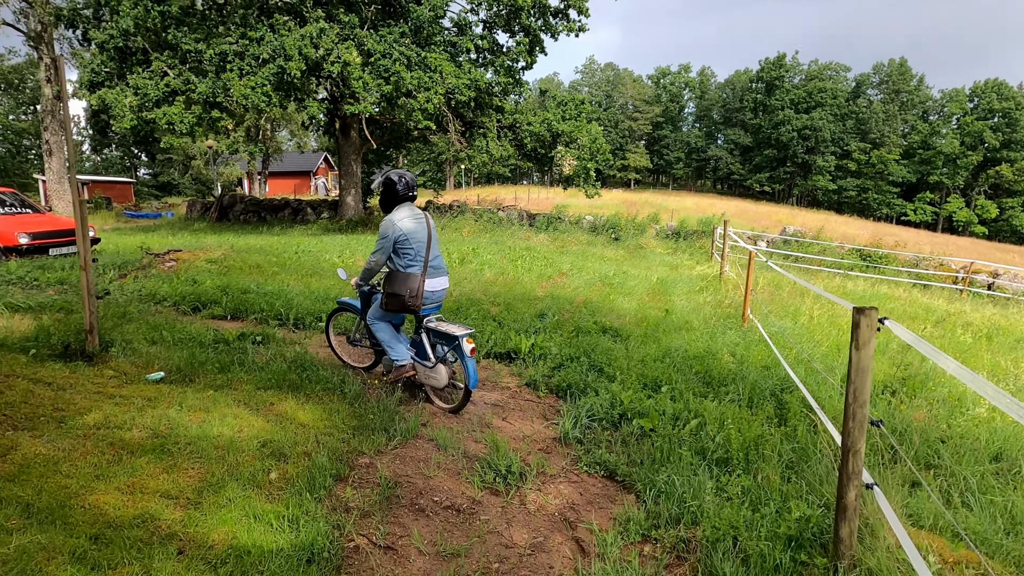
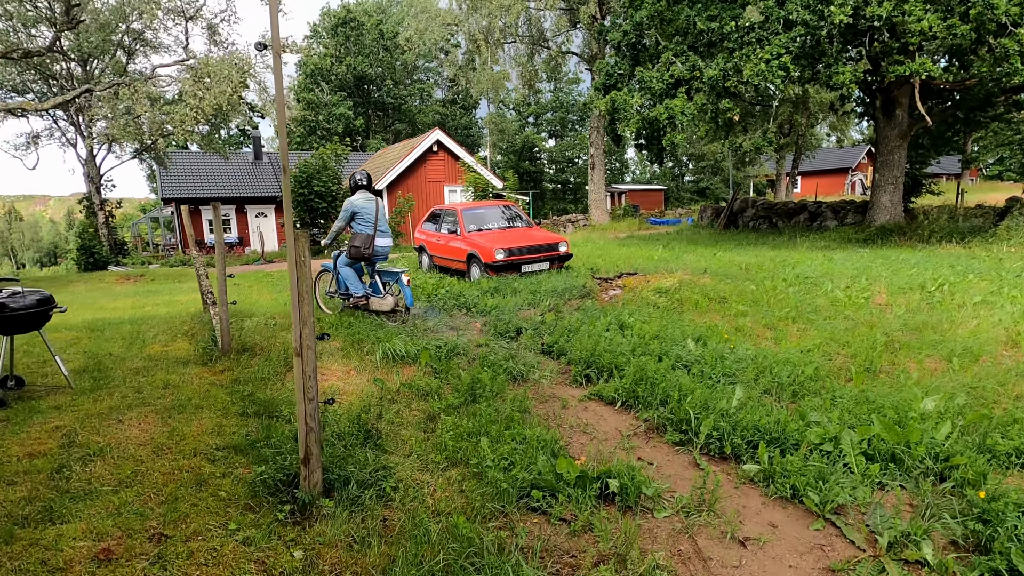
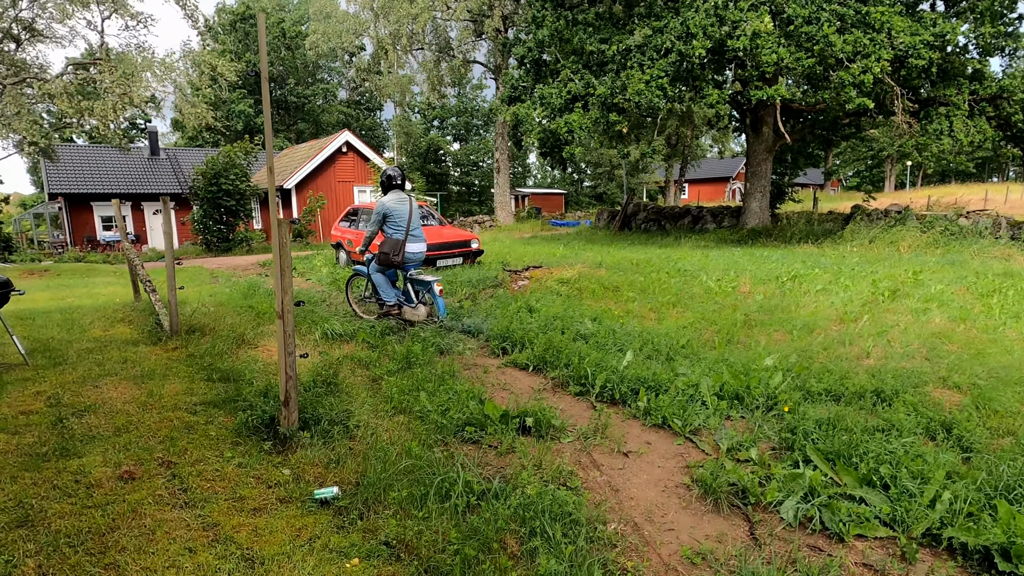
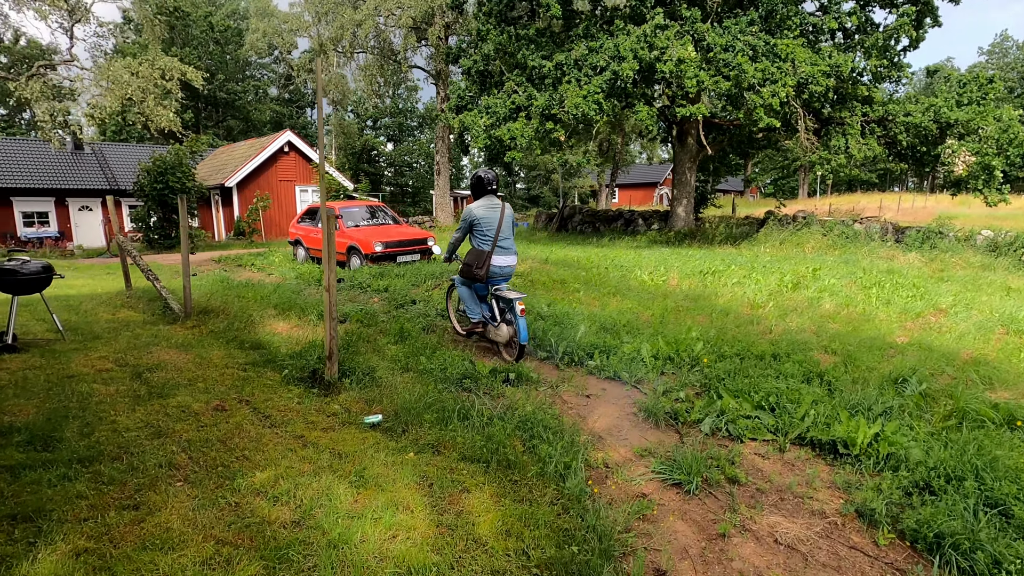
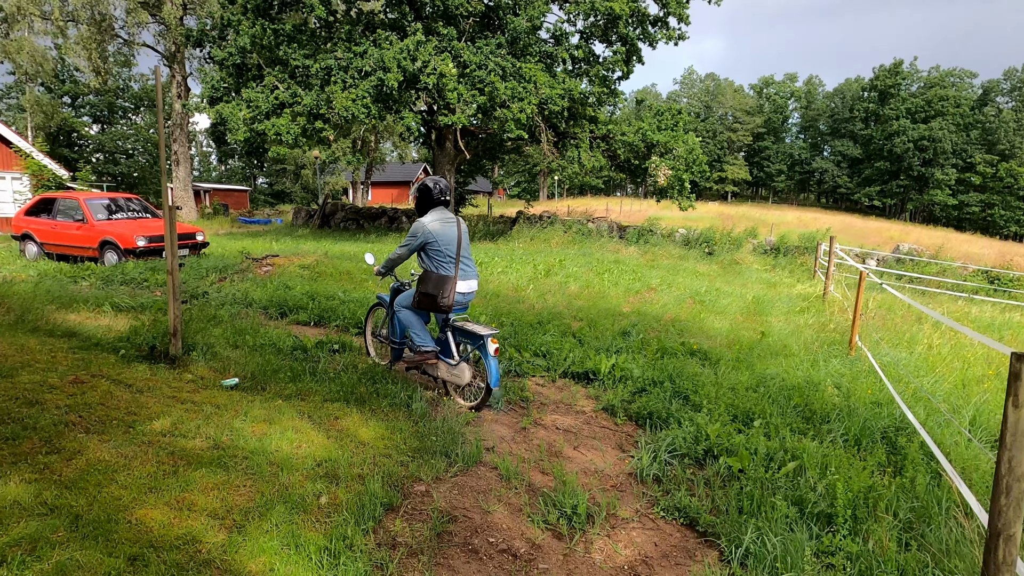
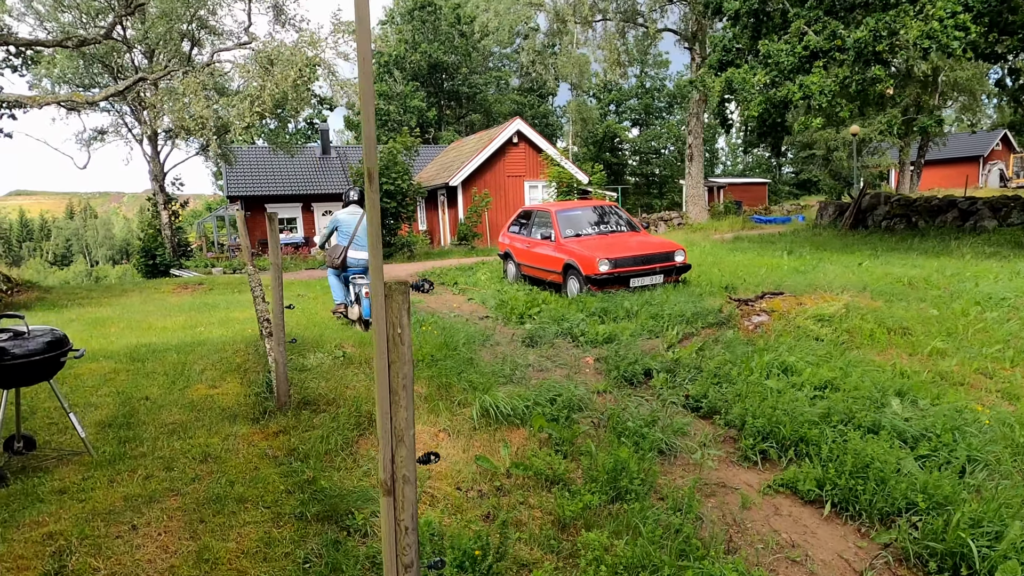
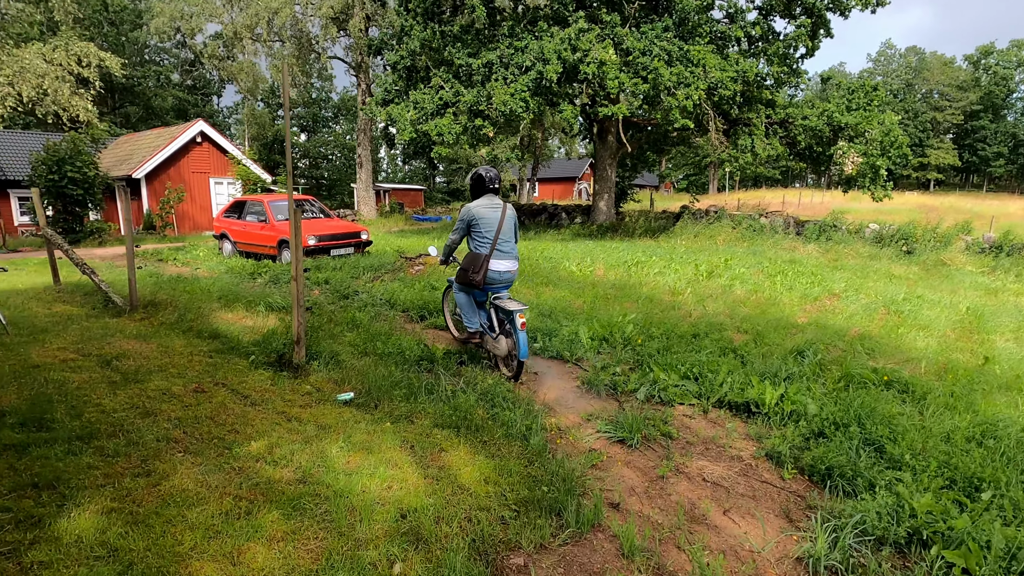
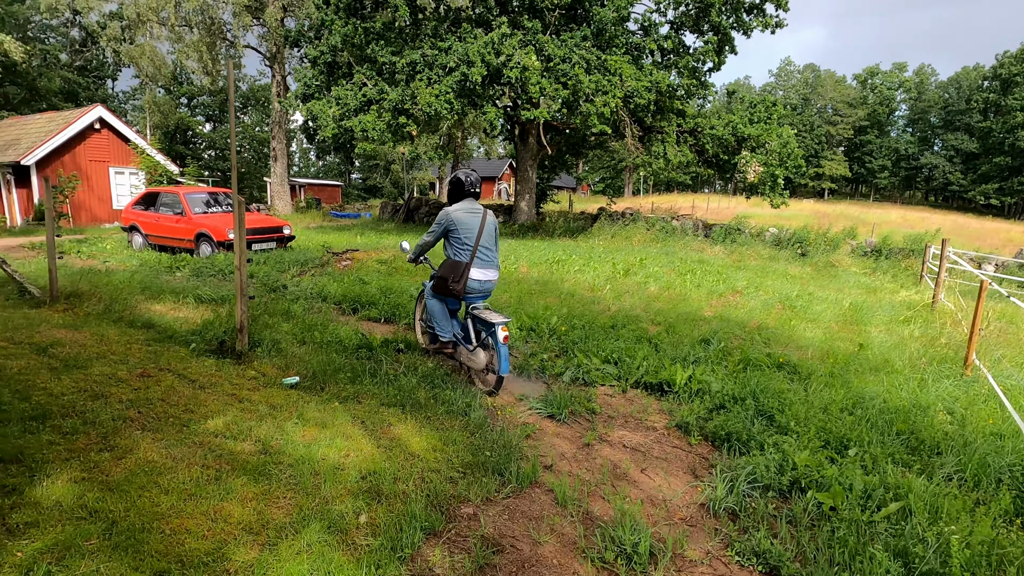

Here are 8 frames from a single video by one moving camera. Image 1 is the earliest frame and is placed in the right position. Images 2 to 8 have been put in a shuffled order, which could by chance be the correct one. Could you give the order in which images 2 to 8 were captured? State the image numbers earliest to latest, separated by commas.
5, 8, 7, 4, 3, 2, 6
